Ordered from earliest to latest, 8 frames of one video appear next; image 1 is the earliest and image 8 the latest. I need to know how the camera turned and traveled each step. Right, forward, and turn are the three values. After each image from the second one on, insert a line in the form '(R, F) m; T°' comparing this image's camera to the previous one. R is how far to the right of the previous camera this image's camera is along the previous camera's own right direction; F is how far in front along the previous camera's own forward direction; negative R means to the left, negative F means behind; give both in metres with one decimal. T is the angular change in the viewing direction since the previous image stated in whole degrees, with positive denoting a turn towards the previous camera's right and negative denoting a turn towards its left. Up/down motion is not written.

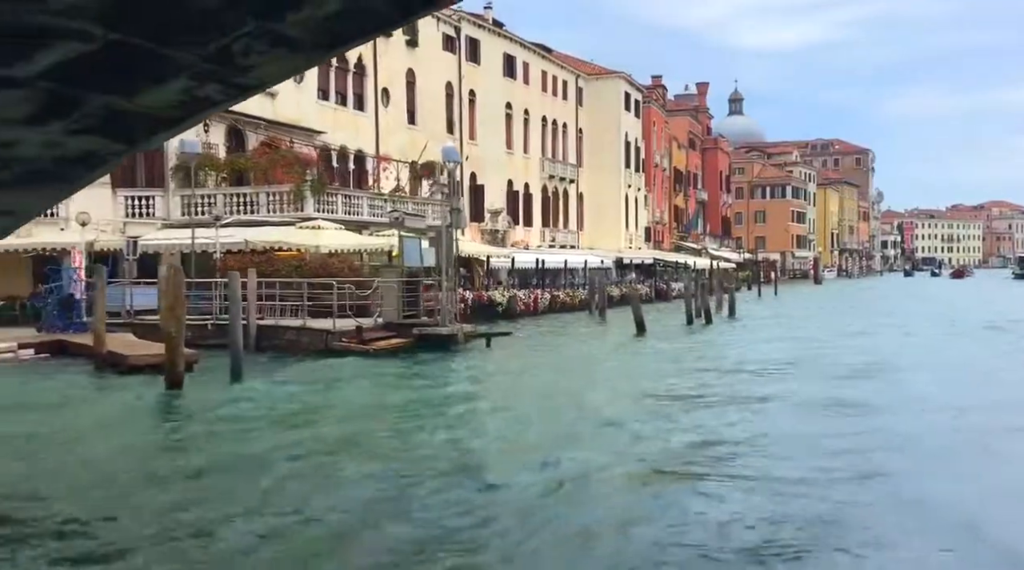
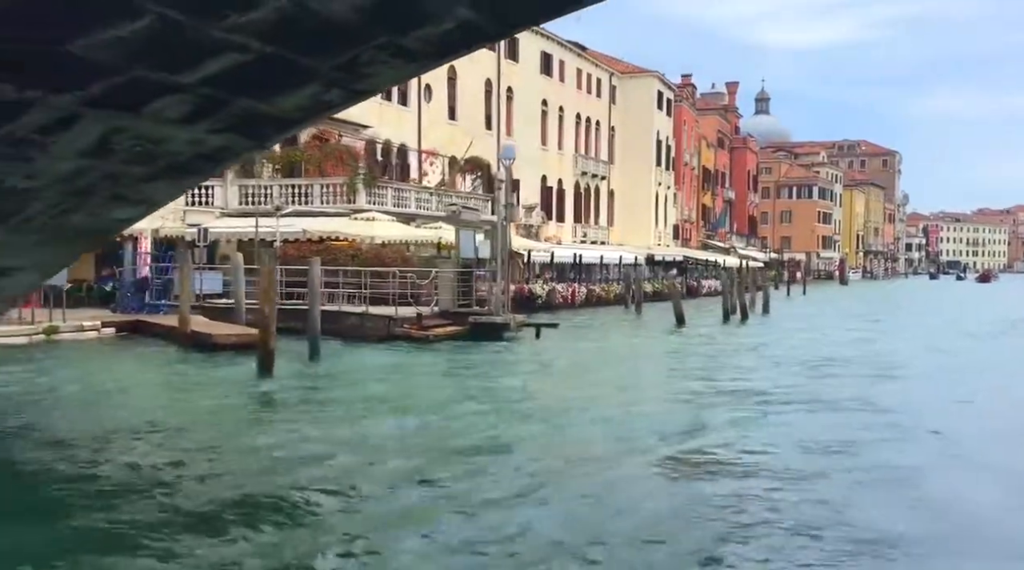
(-0.6, -1.0) m; -1°
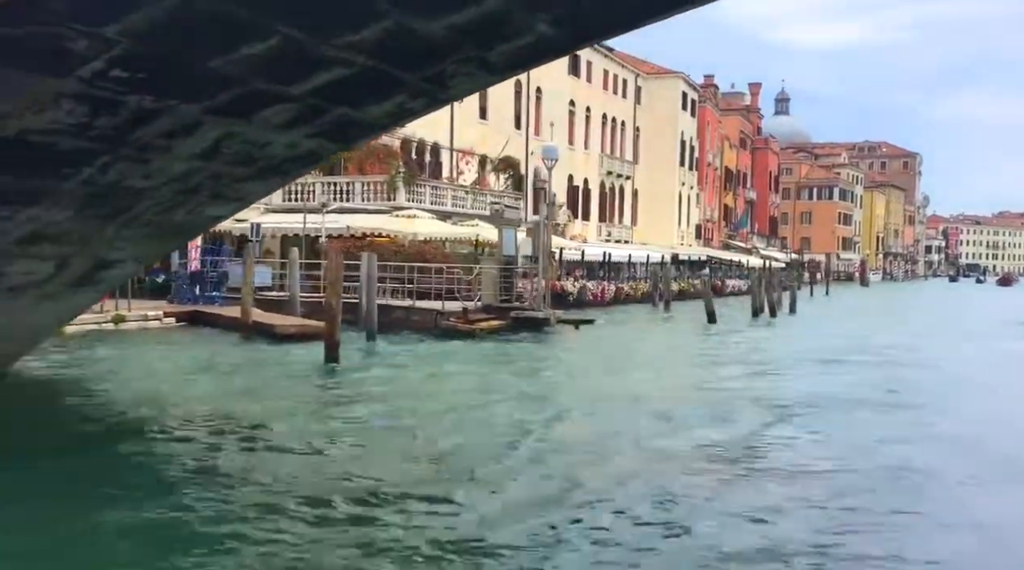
(-0.5, -0.9) m; -1°
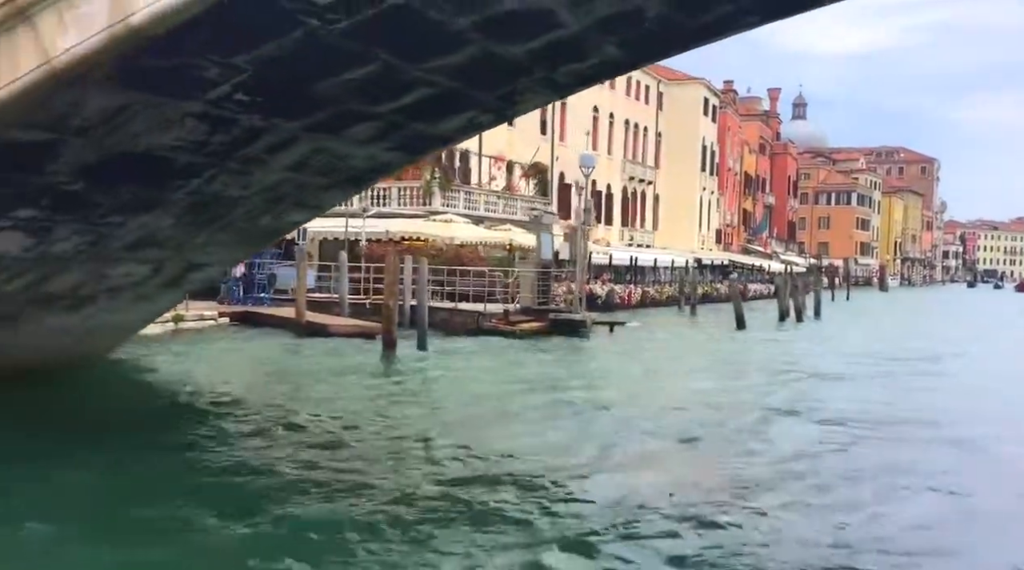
(-0.5, -0.8) m; -1°
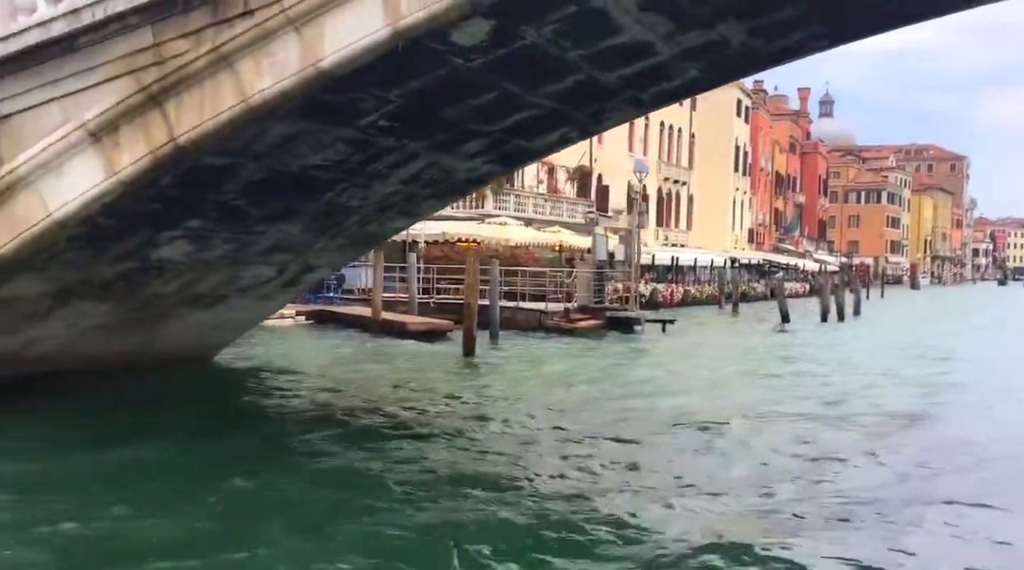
(-0.7, -1.3) m; -1°
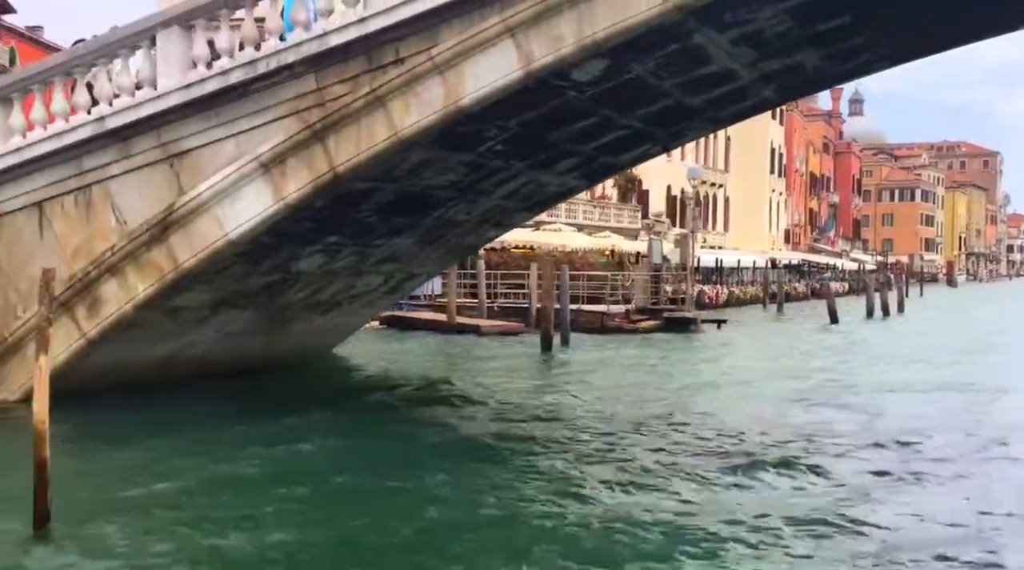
(-0.8, -1.3) m; -2°
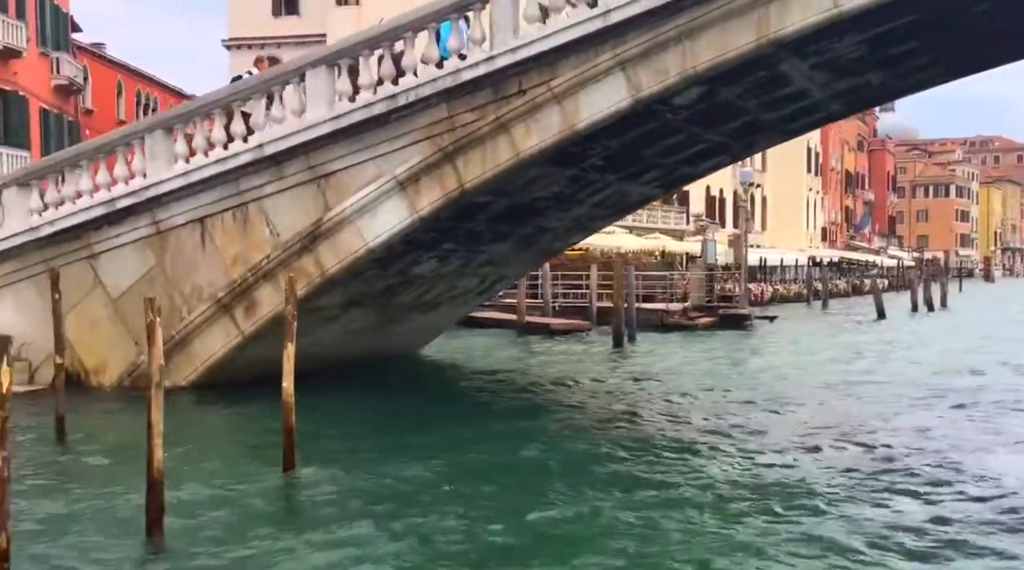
(-0.8, -1.5) m; -2°
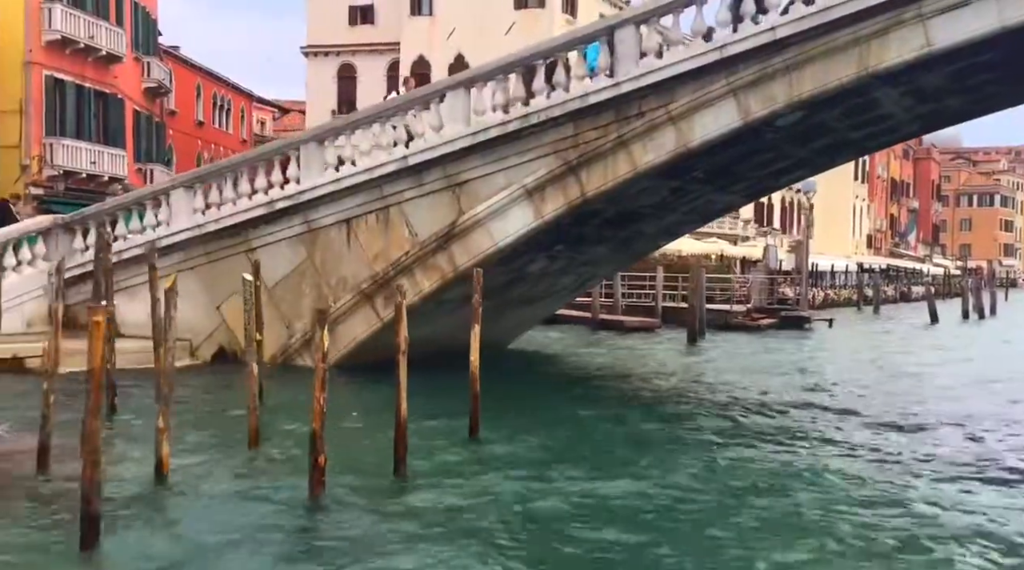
(-0.9, -1.6) m; -2°
